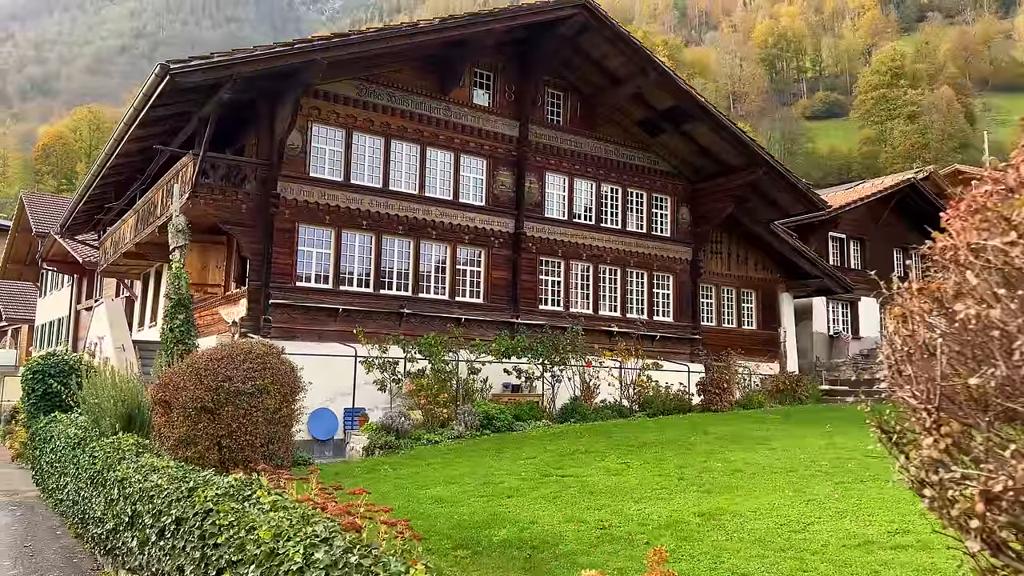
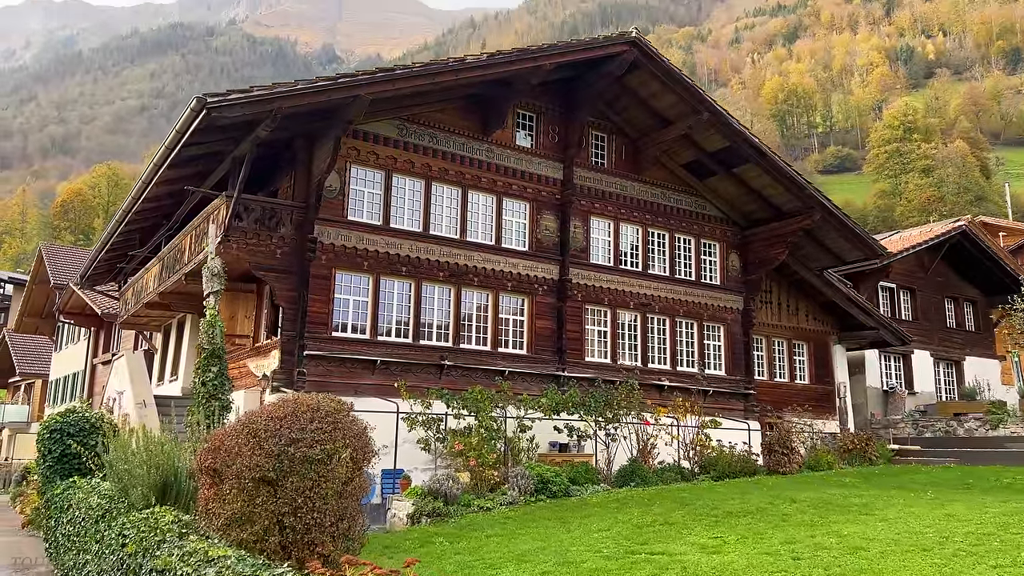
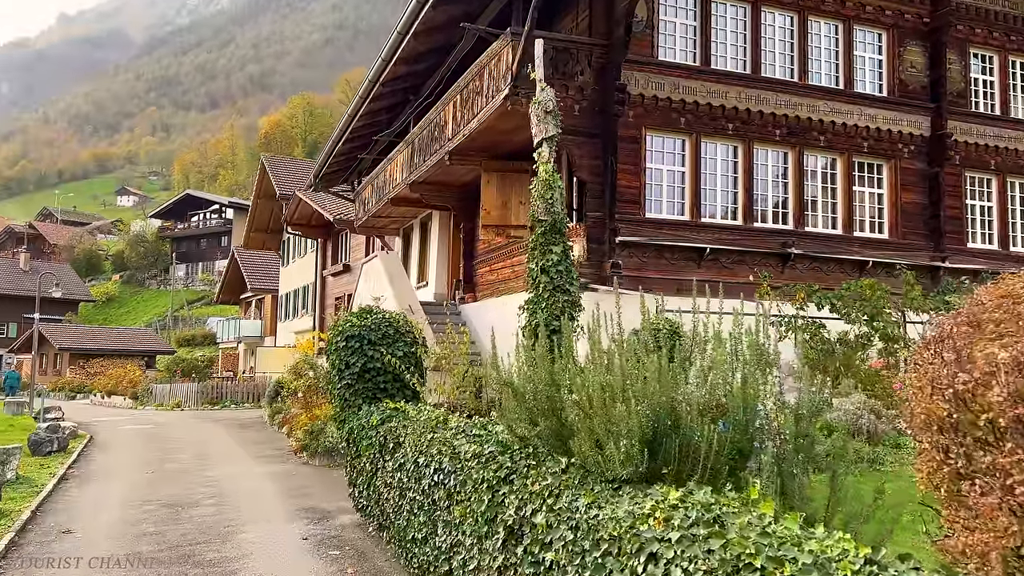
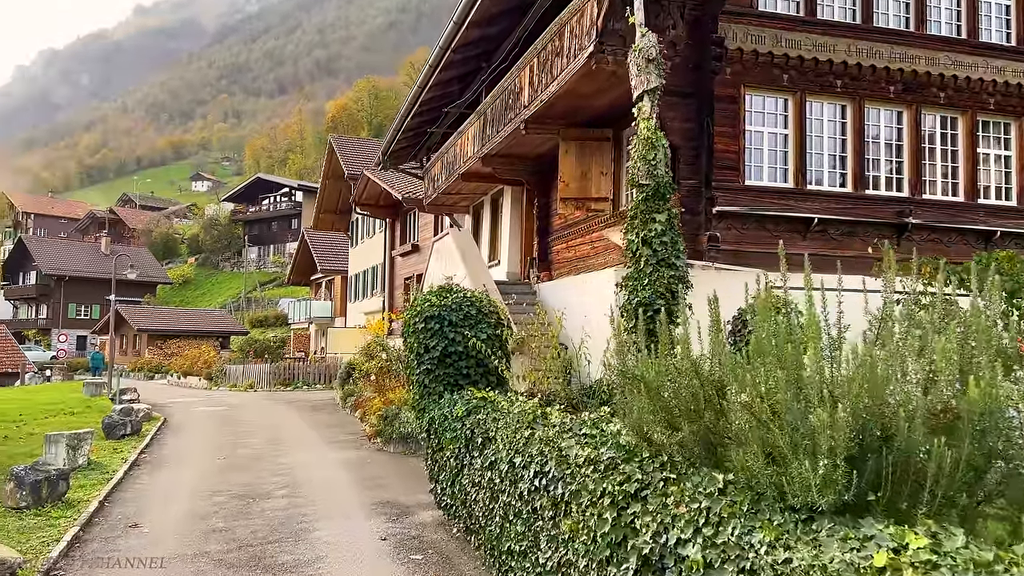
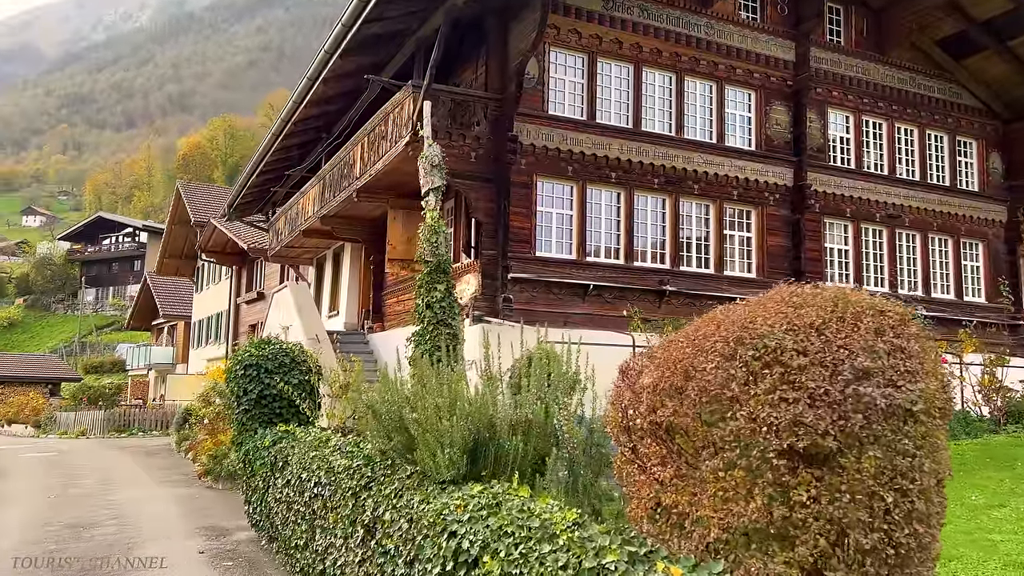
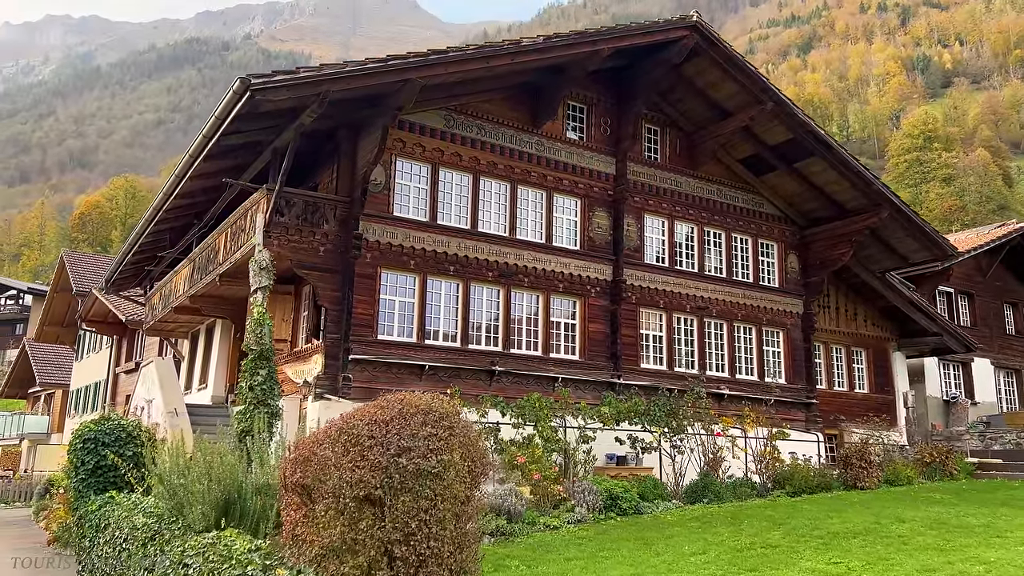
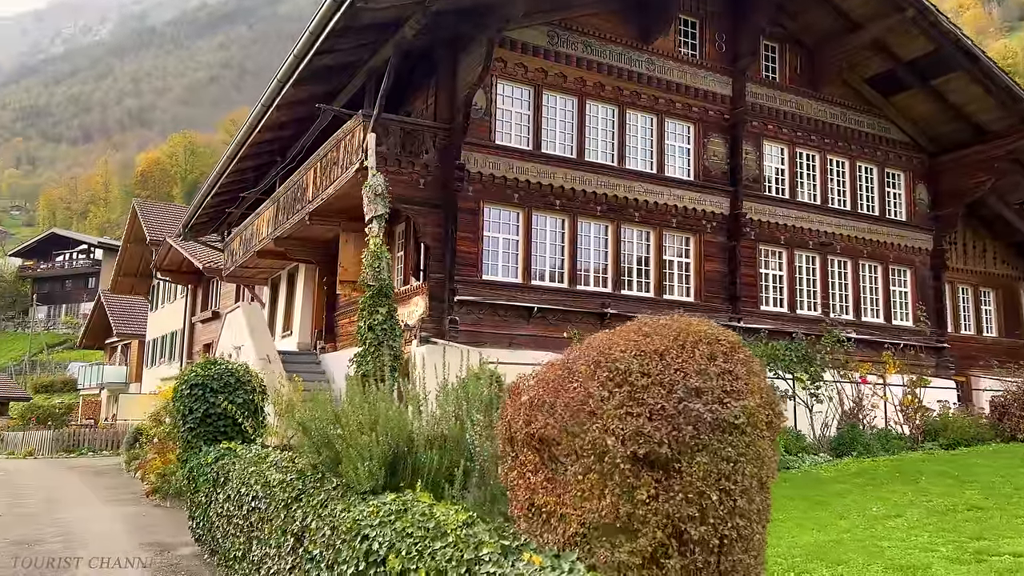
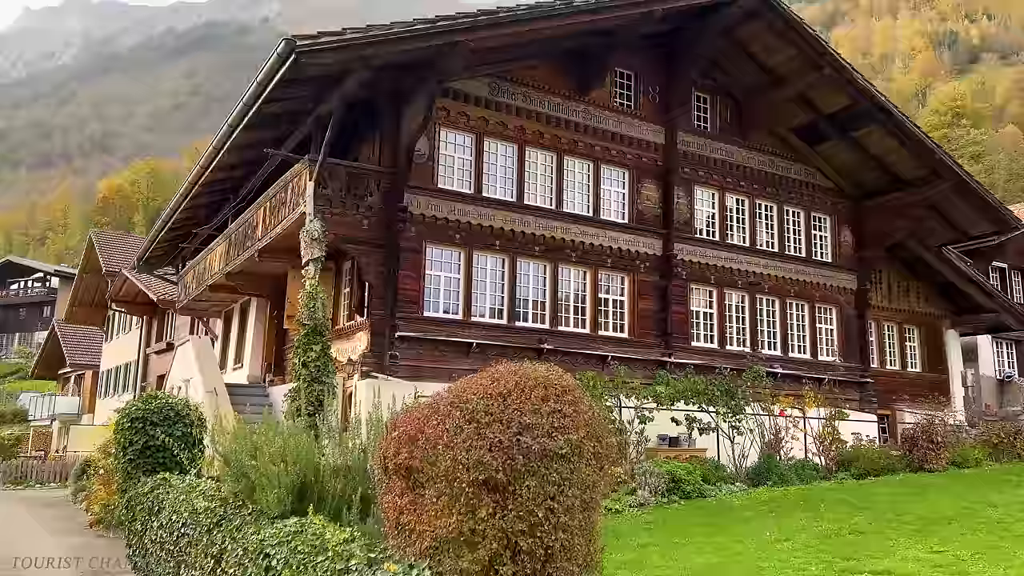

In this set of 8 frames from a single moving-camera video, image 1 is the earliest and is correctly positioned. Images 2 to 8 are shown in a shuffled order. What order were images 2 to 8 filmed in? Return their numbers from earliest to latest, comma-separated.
2, 6, 8, 7, 5, 3, 4
